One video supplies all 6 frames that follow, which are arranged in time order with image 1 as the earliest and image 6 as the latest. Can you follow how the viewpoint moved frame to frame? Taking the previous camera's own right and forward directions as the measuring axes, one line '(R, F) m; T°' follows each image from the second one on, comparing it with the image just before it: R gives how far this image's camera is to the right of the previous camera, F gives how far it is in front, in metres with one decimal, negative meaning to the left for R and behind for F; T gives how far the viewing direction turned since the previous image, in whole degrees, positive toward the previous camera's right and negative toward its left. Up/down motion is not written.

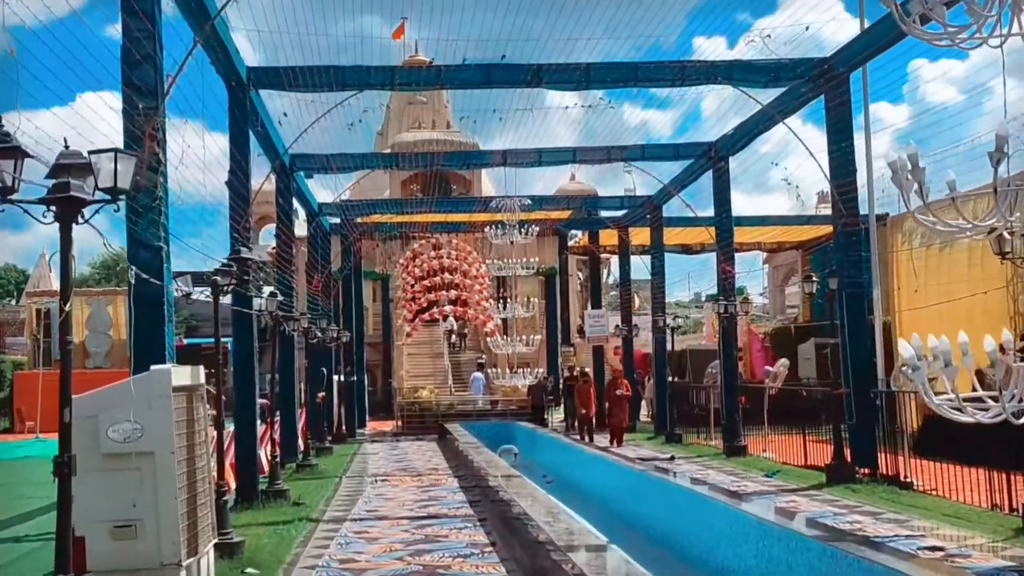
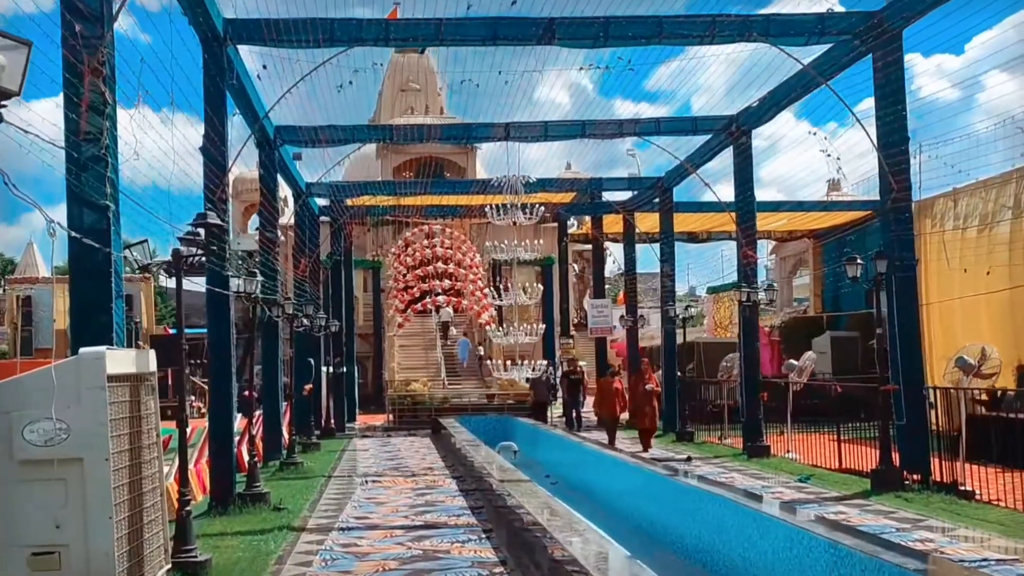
(-0.2, +1.1) m; +1°
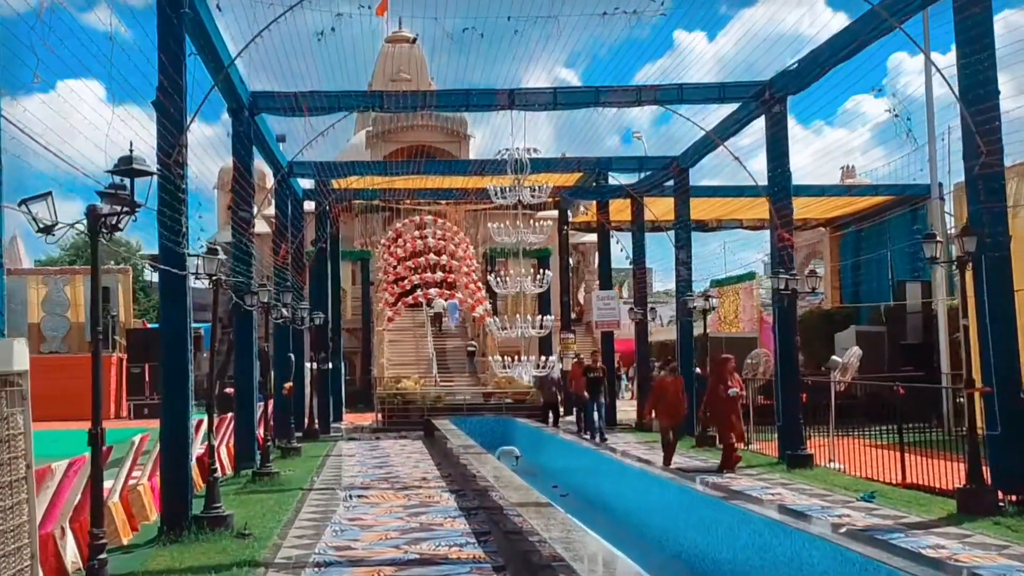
(-0.2, +1.6) m; +1°
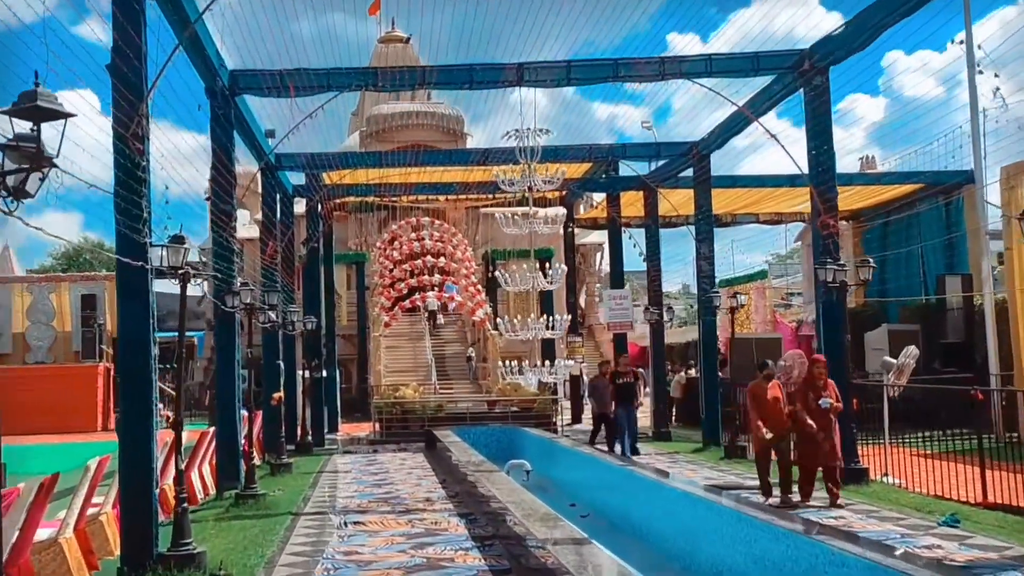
(-0.2, +1.2) m; 0°
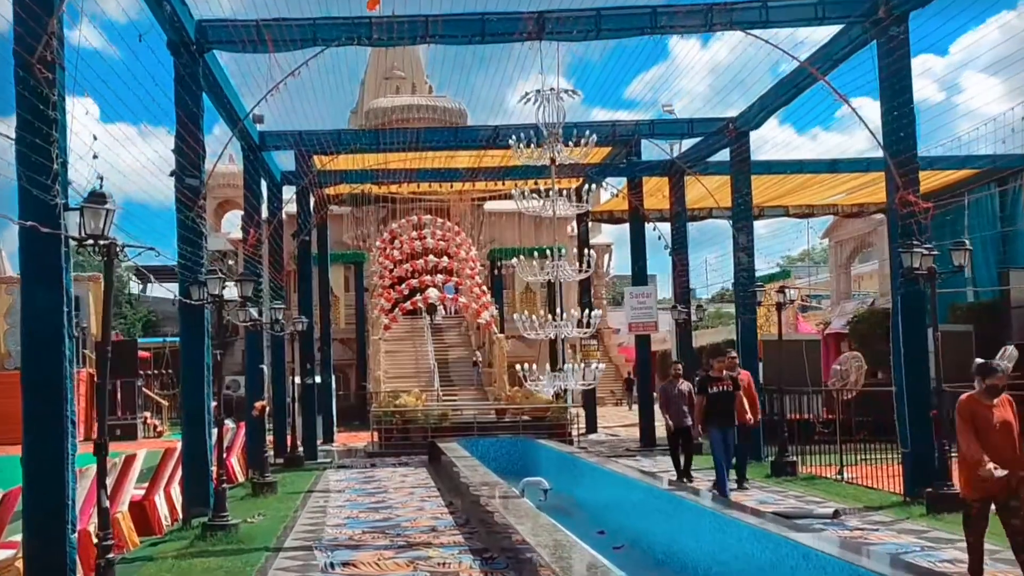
(-0.2, +1.7) m; 0°
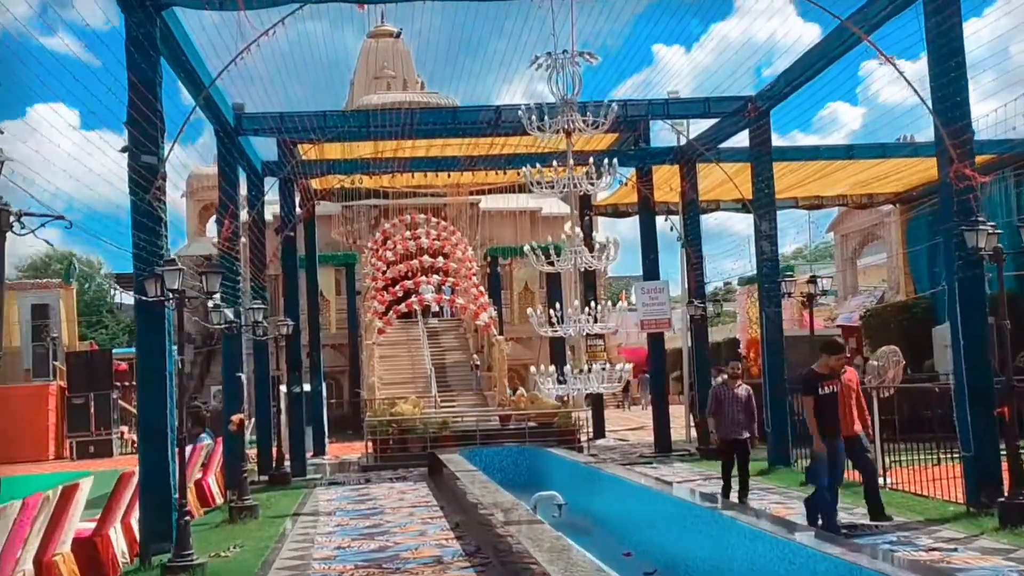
(-0.1, +1.3) m; 0°
